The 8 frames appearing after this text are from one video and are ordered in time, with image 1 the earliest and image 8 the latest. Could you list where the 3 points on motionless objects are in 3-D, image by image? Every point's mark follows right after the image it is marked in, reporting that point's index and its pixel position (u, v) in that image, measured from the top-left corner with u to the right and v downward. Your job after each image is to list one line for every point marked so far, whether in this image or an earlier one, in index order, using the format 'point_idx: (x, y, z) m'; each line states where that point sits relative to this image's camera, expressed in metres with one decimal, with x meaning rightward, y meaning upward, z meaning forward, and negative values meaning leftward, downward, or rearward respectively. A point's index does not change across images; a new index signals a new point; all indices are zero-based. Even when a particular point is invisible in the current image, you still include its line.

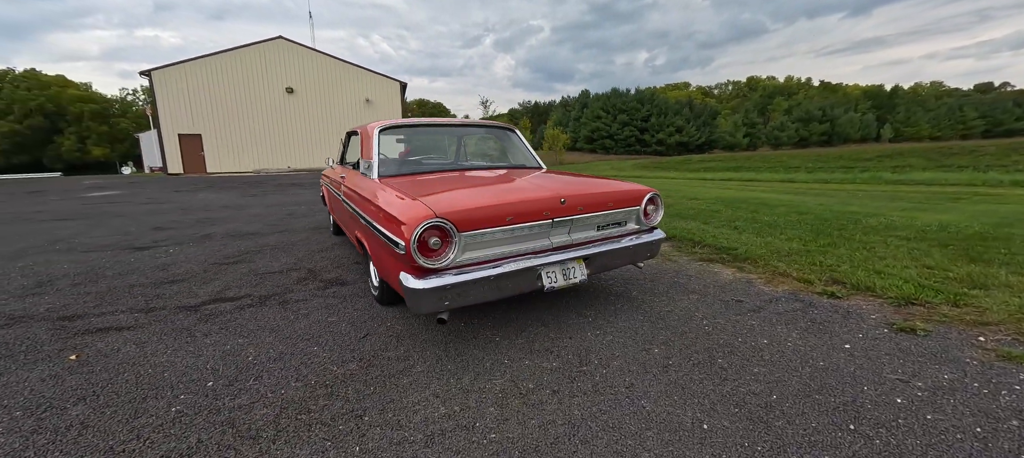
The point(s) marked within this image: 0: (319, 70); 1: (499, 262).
0: (-9.0, +7.4, +17.9) m
1: (-0.1, -0.2, +2.0) m
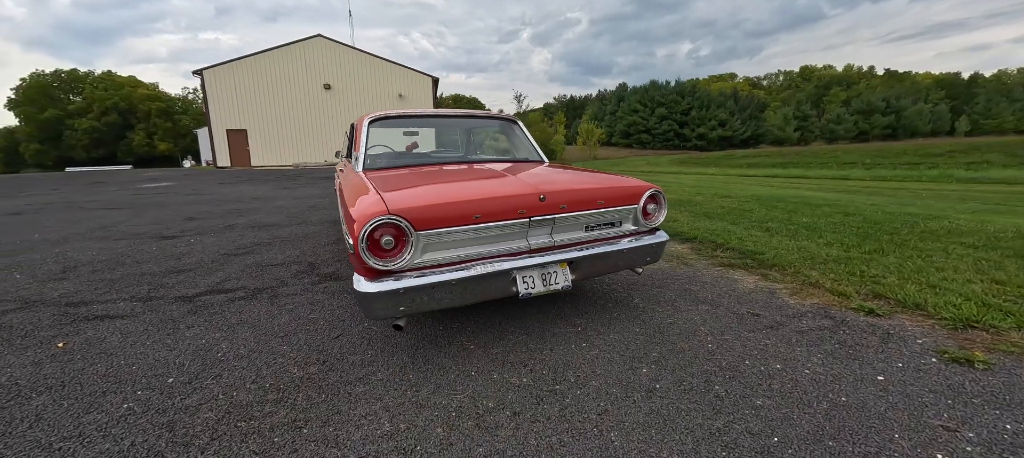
0: (-7.5, +7.8, +18.4) m
1: (-0.2, -0.2, +1.8) m
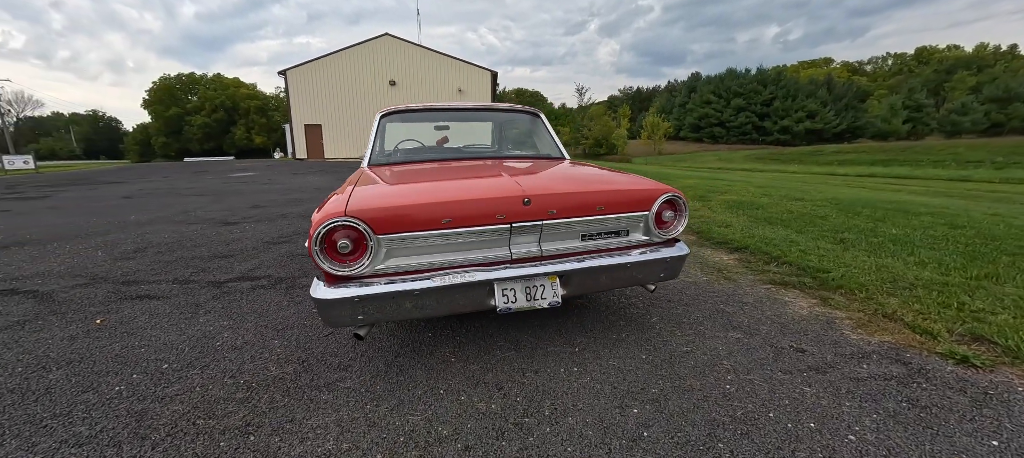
0: (-4.6, +8.2, +19.0) m
1: (-0.3, -0.2, +1.7) m
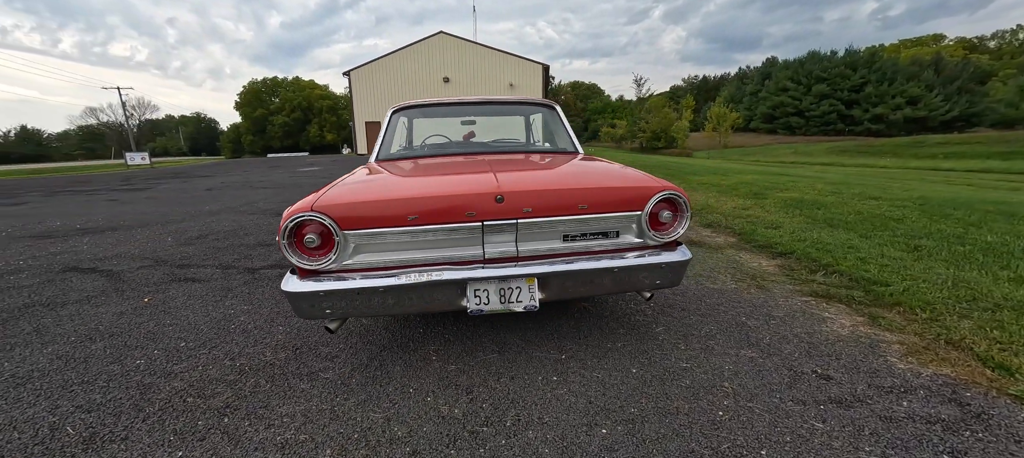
0: (-2.0, +8.5, +19.3) m
1: (-0.5, -0.2, +1.6) m
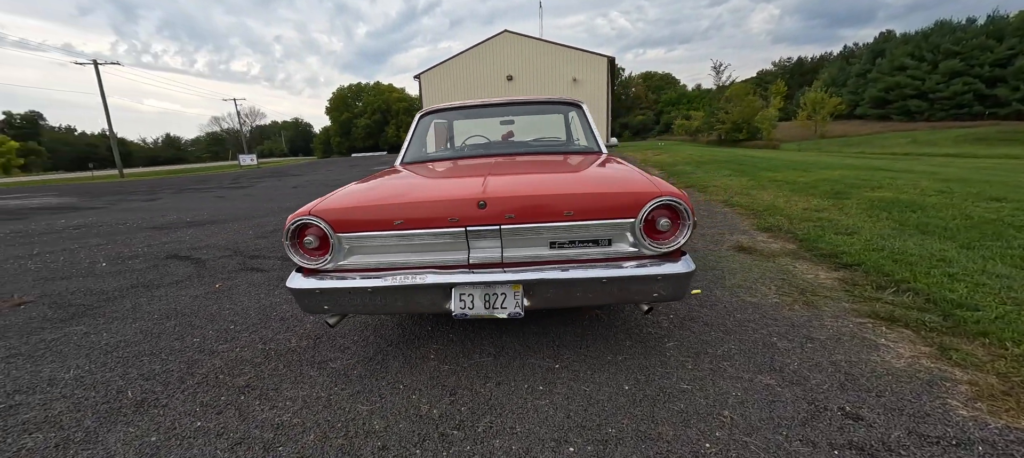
0: (+1.2, +8.7, +19.3) m
1: (-0.5, -0.2, +1.7) m
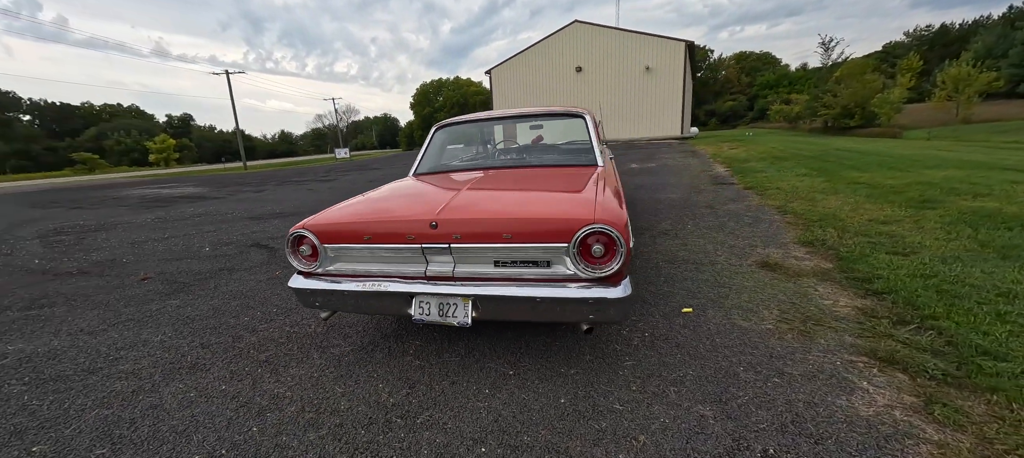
0: (+4.6, +9.0, +18.6) m
1: (-0.7, -0.3, +2.0) m
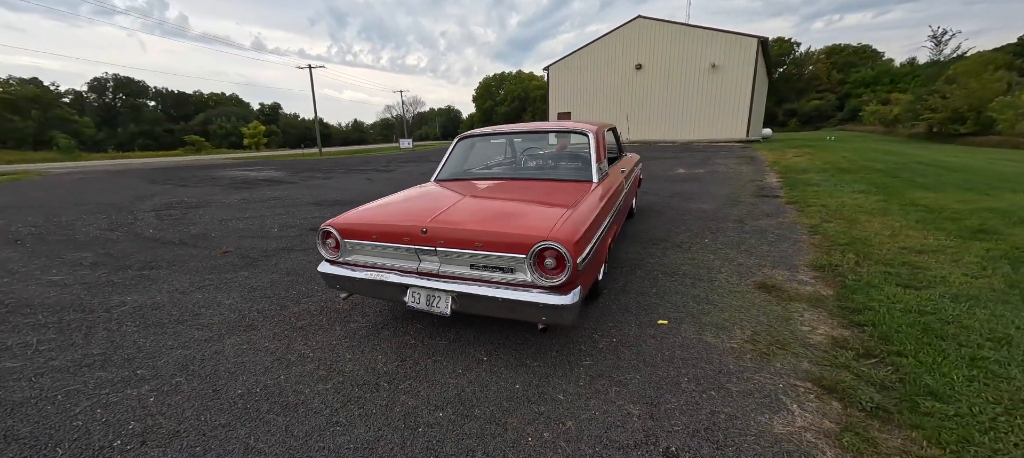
0: (+7.4, +8.8, +17.9) m
1: (-0.9, -0.3, +2.5) m
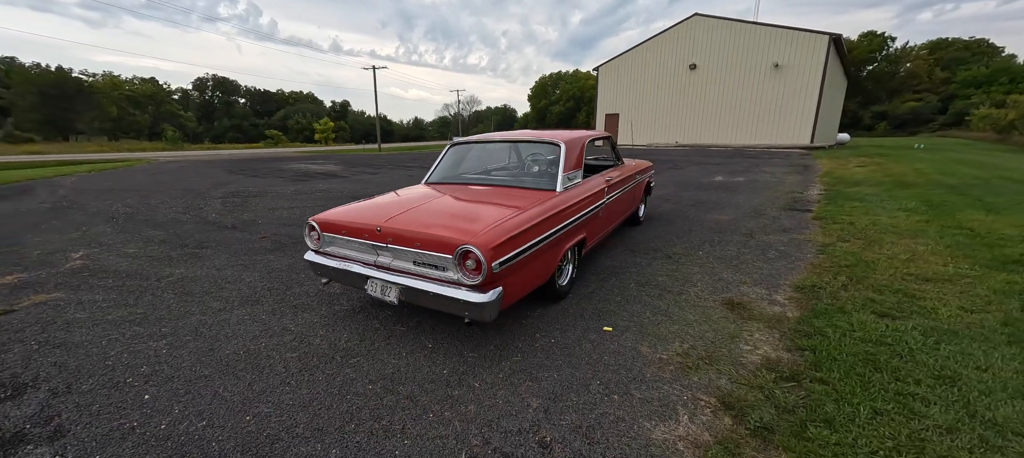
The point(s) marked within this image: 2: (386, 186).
0: (+9.6, +8.4, +16.9) m
1: (-1.2, -0.2, +2.8) m
2: (-3.4, +1.2, +10.3) m
